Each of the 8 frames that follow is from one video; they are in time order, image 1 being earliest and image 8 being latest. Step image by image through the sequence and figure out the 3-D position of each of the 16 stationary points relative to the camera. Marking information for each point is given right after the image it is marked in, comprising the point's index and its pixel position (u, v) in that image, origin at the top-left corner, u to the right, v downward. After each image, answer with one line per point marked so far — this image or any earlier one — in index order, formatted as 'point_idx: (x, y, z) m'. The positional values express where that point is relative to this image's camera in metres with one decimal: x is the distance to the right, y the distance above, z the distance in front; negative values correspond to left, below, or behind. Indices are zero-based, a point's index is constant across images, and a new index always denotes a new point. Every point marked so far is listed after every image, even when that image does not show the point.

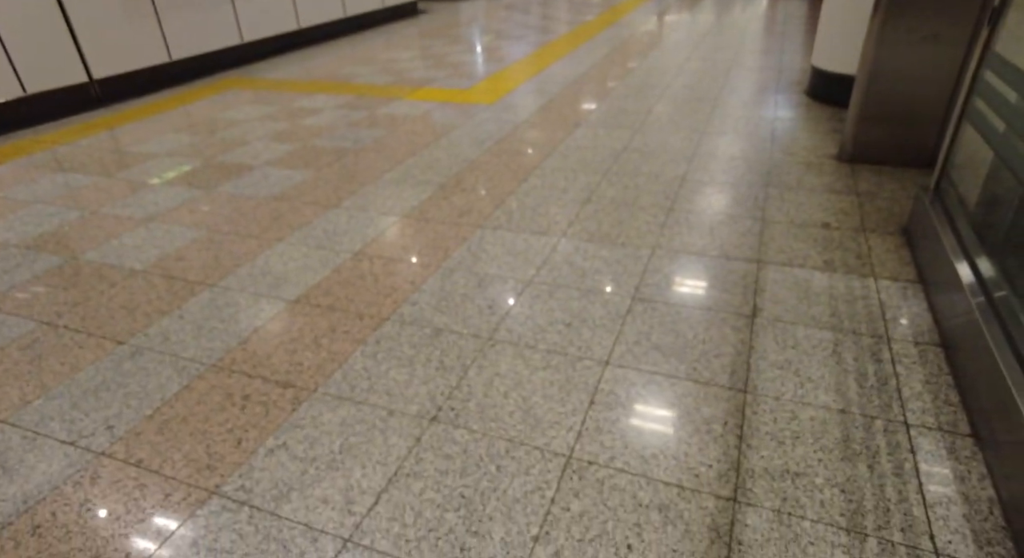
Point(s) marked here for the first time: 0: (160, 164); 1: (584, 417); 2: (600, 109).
0: (-1.9, +0.6, +3.4) m
1: (+0.2, -0.3, +1.4) m
2: (+0.6, +1.1, +4.0) m
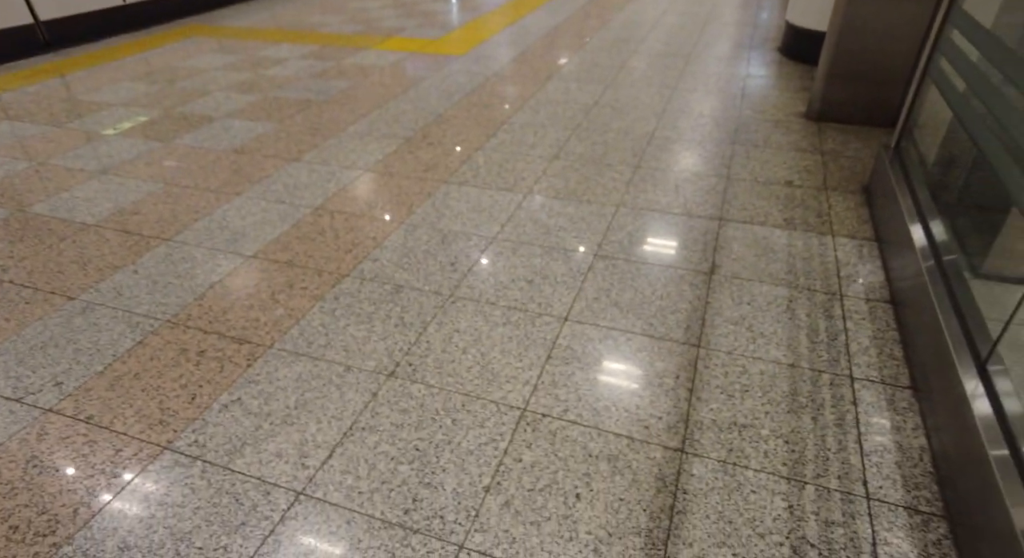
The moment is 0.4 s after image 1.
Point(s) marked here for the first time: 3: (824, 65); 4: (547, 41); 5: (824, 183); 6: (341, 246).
0: (-2.1, +0.9, +3.2) m
1: (+0.1, -0.2, +1.4) m
2: (+0.4, +1.4, +3.9) m
3: (+1.4, +1.0, +2.8) m
4: (+0.3, +1.8, +4.6) m
5: (+1.1, +0.3, +2.2) m
6: (-0.6, +0.1, +2.0) m
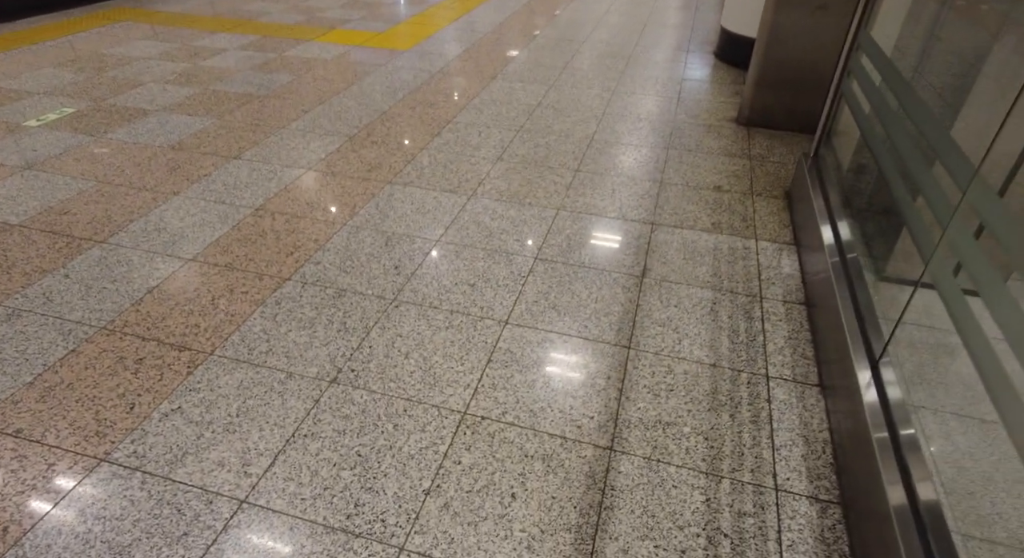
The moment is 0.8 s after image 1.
0: (-2.4, +0.9, +3.1) m
1: (-0.1, -0.2, +1.5) m
2: (0.0, +1.4, +4.0) m
3: (+1.1, +1.0, +2.9) m
4: (-0.1, +1.8, +4.6) m
5: (+0.9, +0.3, +2.4) m
6: (-0.7, +0.1, +2.0) m
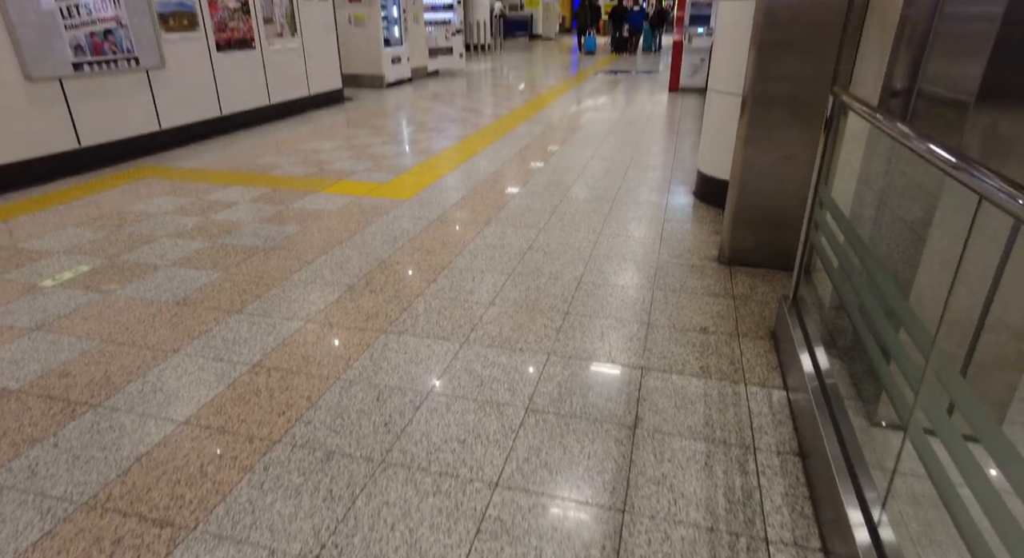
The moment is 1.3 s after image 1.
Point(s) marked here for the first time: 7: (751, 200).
0: (-2.4, +0.1, +3.2) m
1: (-0.1, -0.6, +1.4) m
2: (0.0, +0.5, +4.2) m
3: (+1.1, +0.3, +3.1) m
4: (-0.2, +0.8, +4.9) m
5: (+0.9, -0.2, +2.4) m
6: (-0.8, -0.4, +2.0) m
7: (+1.2, +0.4, +3.0) m
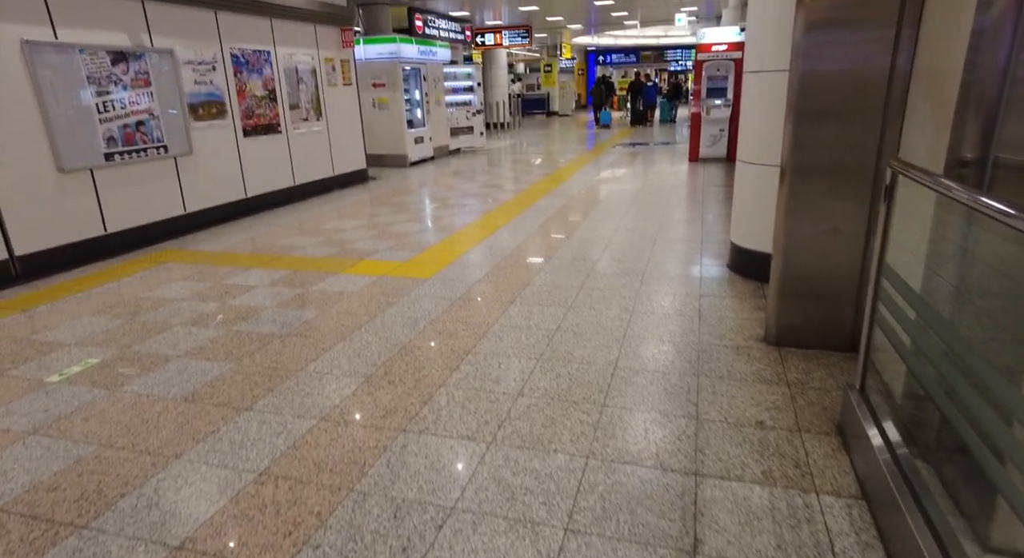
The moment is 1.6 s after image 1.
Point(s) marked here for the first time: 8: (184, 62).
0: (-2.3, -0.4, +3.1) m
1: (0.0, -0.8, +1.2) m
2: (+0.2, 0.0, +4.0) m
3: (+1.2, -0.1, +2.9) m
4: (0.0, +0.2, +4.7) m
5: (+1.0, -0.5, +2.1) m
6: (-0.7, -0.7, +1.8) m
7: (+1.3, 0.0, +2.8) m
8: (-3.2, +2.1, +6.0) m
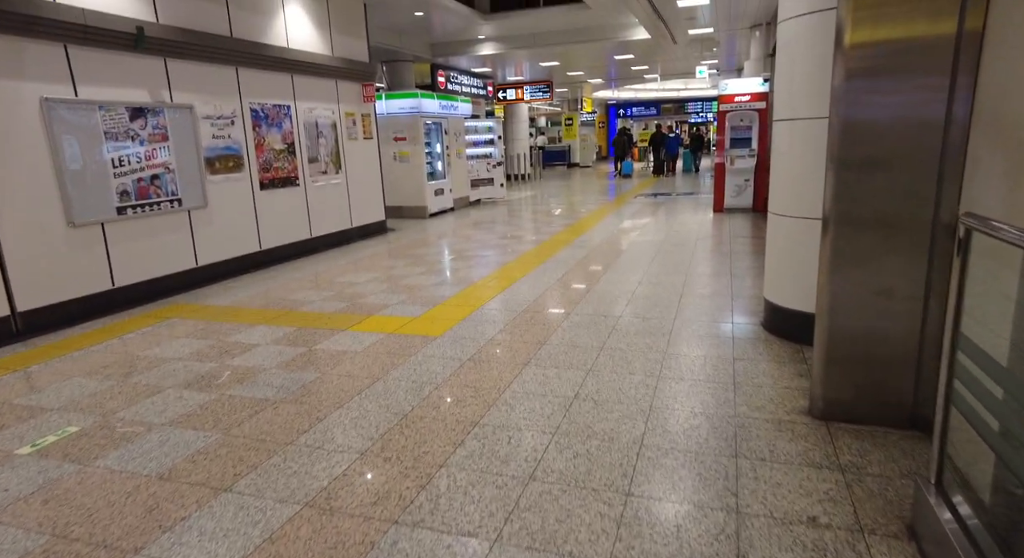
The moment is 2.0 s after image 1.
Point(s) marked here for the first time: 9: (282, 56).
0: (-2.2, -0.7, +2.9) m
1: (0.0, -1.0, +0.8) m
2: (+0.3, -0.4, +3.7) m
3: (+1.3, -0.3, +2.5) m
4: (+0.1, -0.3, +4.5) m
5: (+1.0, -0.7, +1.8) m
6: (-0.7, -0.9, +1.5) m
7: (+1.4, -0.2, +2.5) m
8: (-3.0, +1.6, +6.0) m
9: (-2.6, +2.5, +7.0) m
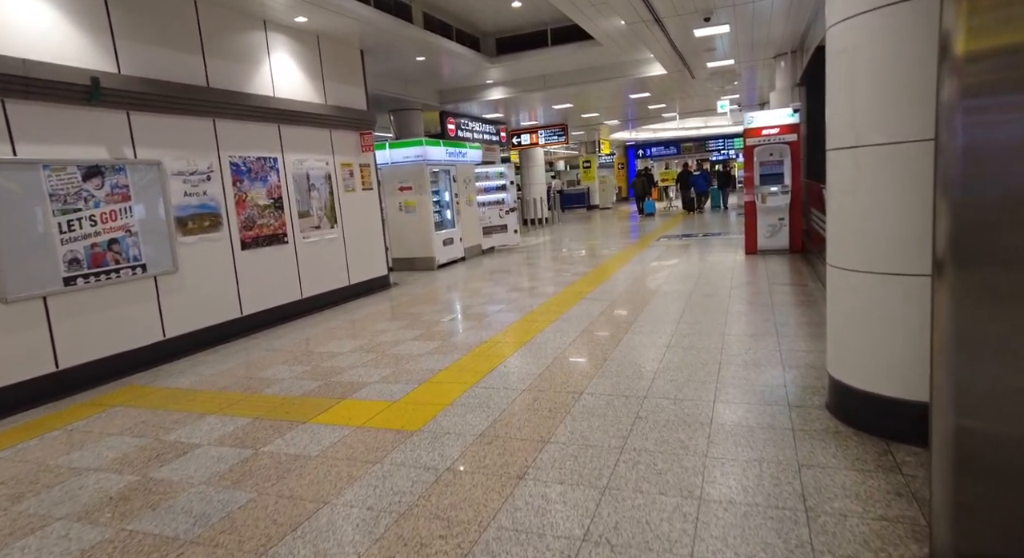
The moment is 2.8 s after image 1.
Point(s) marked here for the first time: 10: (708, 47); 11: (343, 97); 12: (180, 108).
0: (-2.3, -1.1, +2.2) m
1: (-0.2, -1.1, 0.0) m
2: (+0.2, -0.8, +2.9) m
3: (+1.2, -0.6, +1.7) m
4: (+0.1, -0.7, +3.7) m
5: (+0.9, -0.9, +0.9) m
6: (-0.8, -1.1, +0.6) m
7: (+1.3, -0.5, +1.6) m
8: (-3.0, +0.9, +5.5) m
9: (-2.6, +1.8, +6.5) m
10: (+3.0, +3.6, +9.4) m
11: (-2.2, +2.4, +7.9) m
12: (-3.0, +1.5, +5.5) m
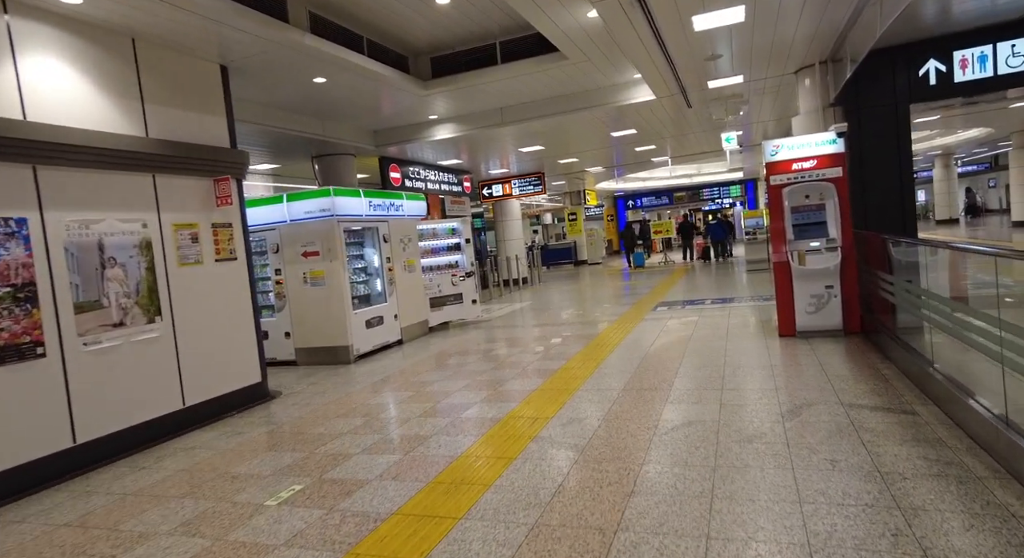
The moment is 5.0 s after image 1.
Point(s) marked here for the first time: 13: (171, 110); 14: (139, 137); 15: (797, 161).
0: (-2.9, -1.6, -0.6) m
1: (-0.7, -1.4, -2.8) m
2: (-0.4, -1.3, +0.2) m
3: (+0.6, -1.0, -1.0) m
4: (-0.5, -1.3, +0.9) m
5: (+0.3, -1.2, -1.8) m
6: (-1.3, -1.5, -2.1) m
7: (+0.7, -0.9, -1.1) m
8: (-3.7, +0.1, +2.8) m
9: (-3.3, +0.9, +3.9) m
10: (+2.3, +2.6, +7.0) m
11: (-2.9, +1.3, +5.4) m
12: (-3.7, +0.7, +2.9) m
13: (-2.9, +1.4, +5.3) m
14: (-3.0, +1.1, +4.9) m
15: (+3.0, +1.2, +6.4) m
